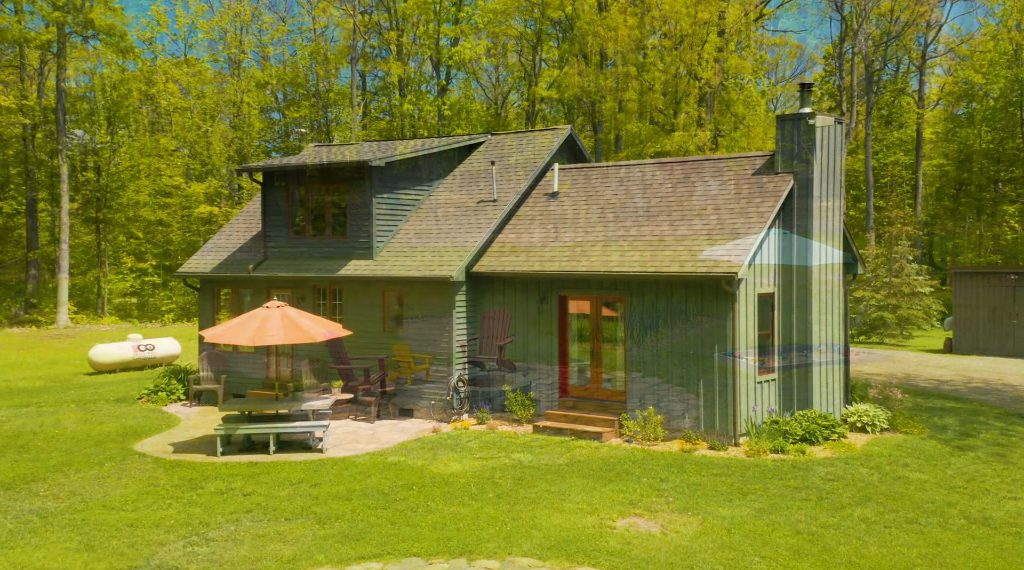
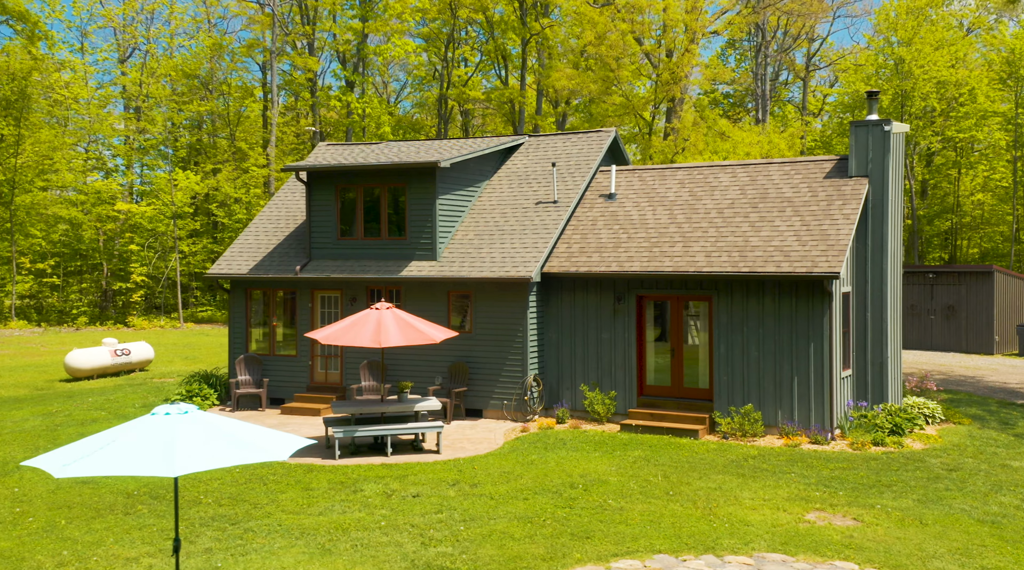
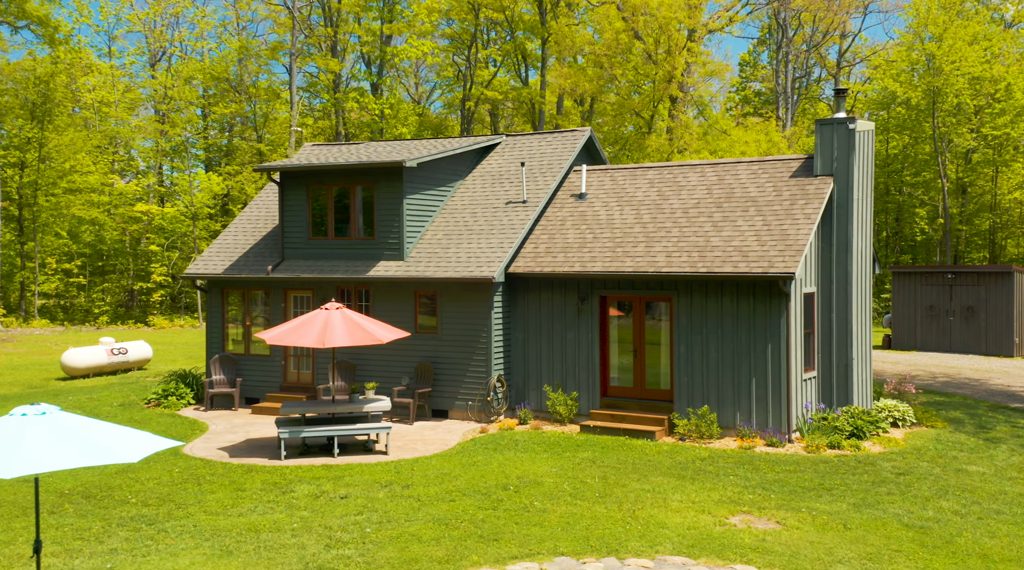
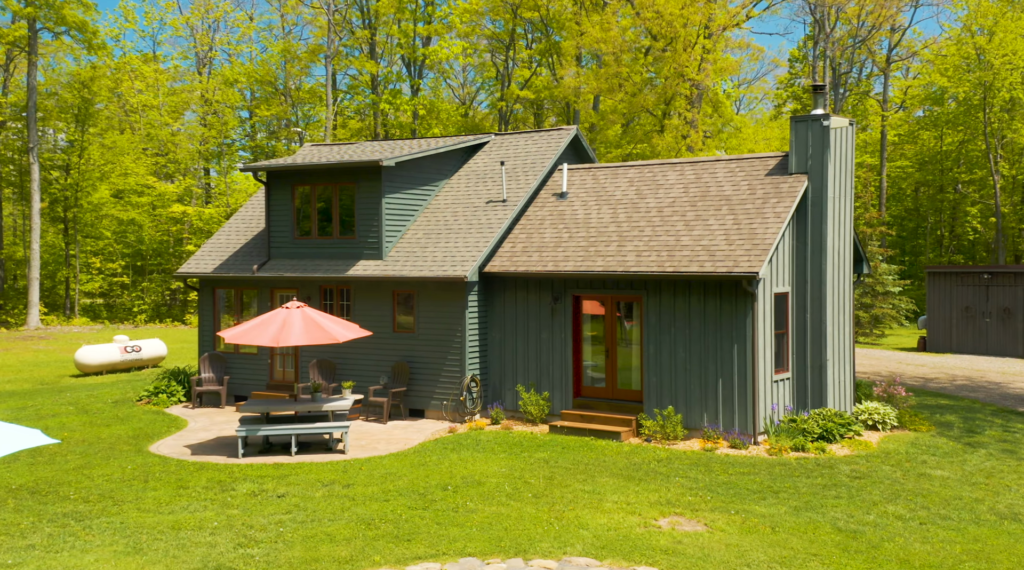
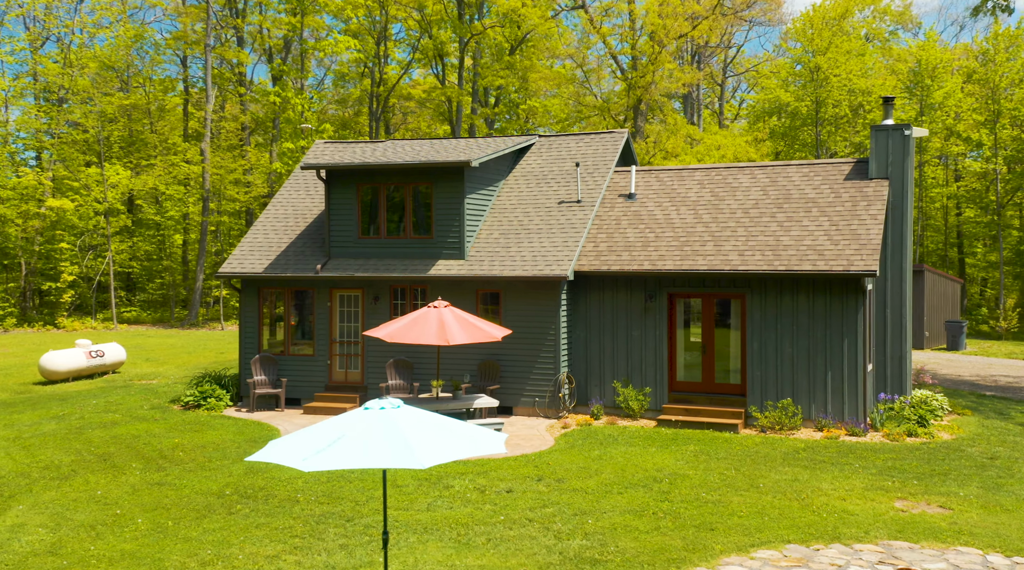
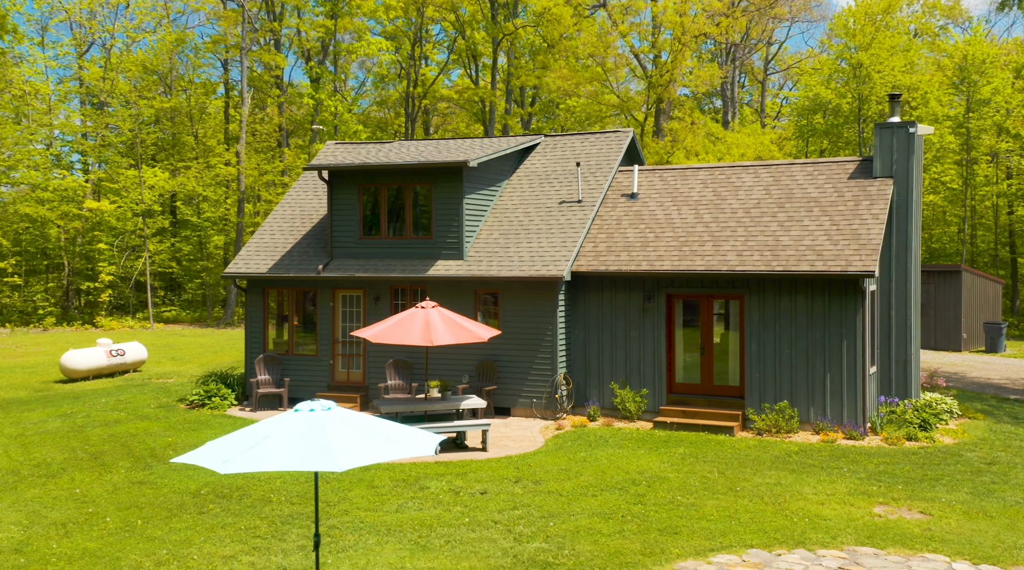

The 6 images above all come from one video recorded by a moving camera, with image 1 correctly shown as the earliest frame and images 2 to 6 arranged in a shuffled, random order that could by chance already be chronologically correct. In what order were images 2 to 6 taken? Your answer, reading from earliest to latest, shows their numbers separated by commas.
4, 3, 2, 6, 5
